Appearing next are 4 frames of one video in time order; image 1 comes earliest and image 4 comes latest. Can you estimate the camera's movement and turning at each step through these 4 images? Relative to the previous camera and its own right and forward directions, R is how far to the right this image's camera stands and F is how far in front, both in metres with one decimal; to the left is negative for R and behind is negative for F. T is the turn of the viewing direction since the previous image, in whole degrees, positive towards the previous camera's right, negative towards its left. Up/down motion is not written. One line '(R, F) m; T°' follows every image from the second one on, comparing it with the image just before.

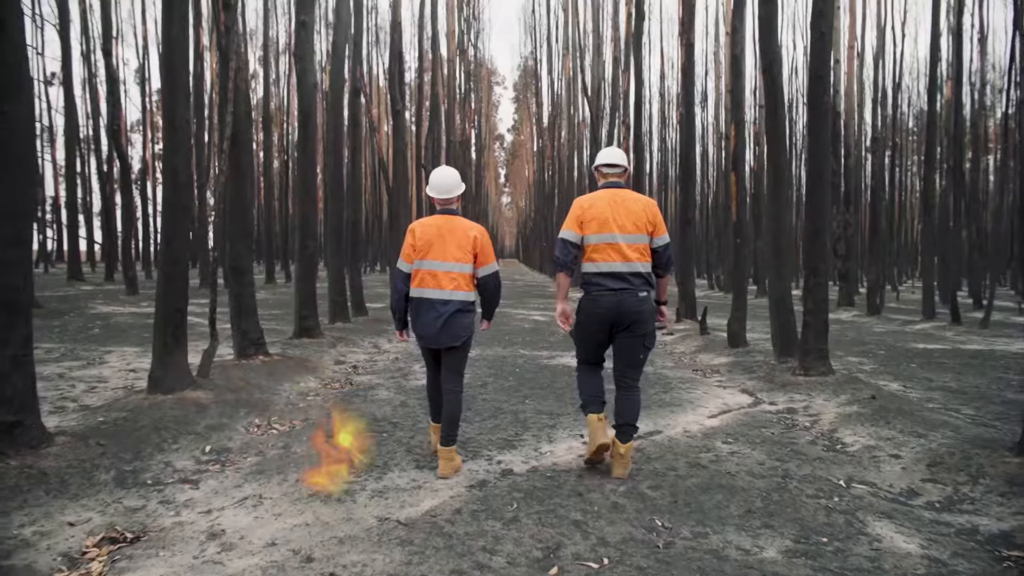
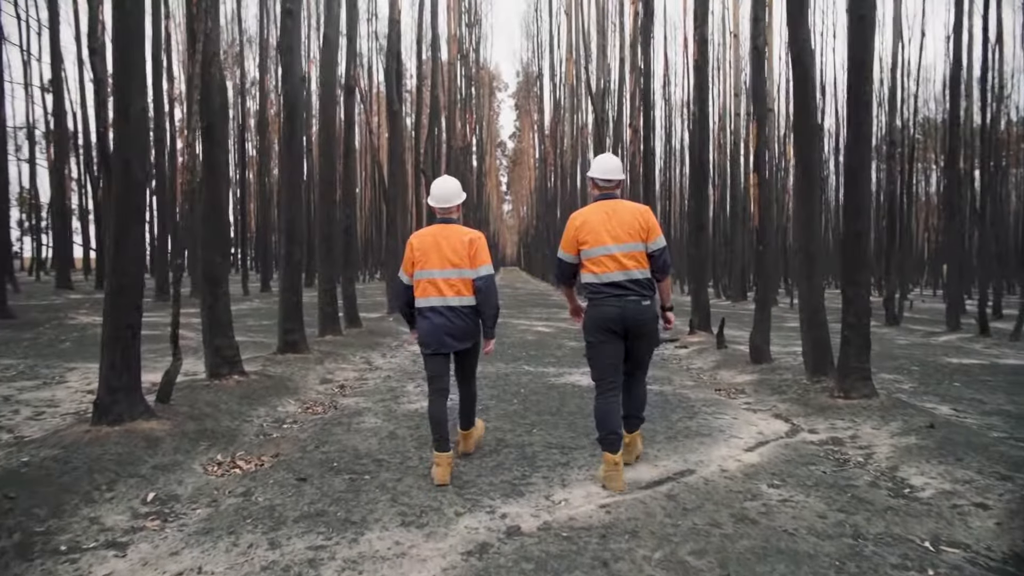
(0.0, +0.9) m; 0°
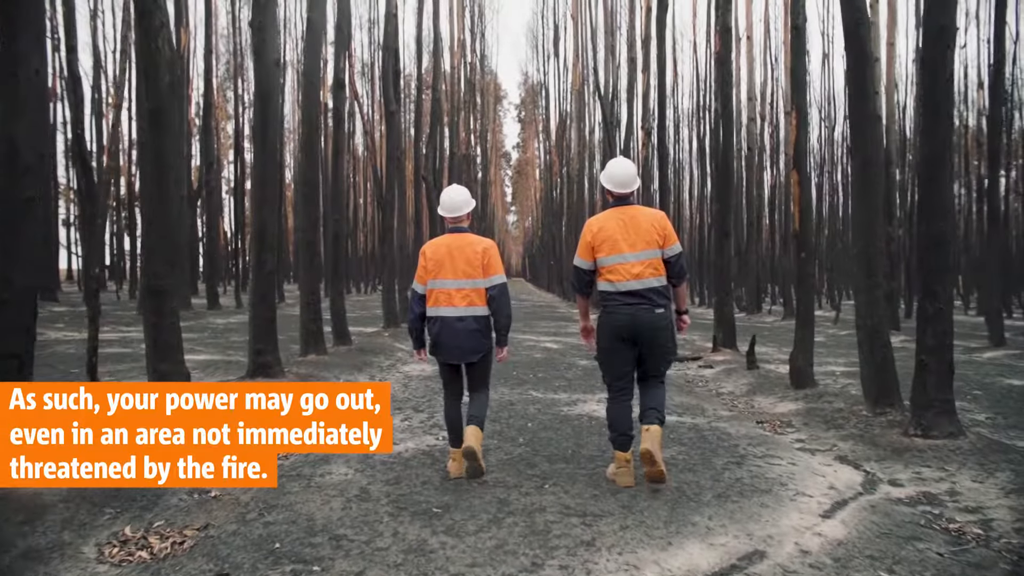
(0.0, +1.3) m; 0°
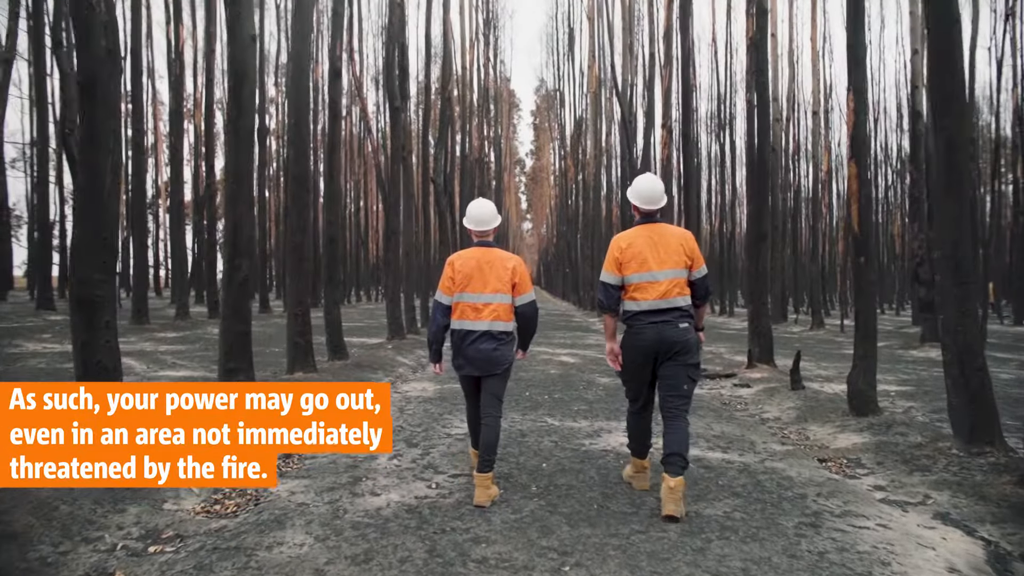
(0.0, +1.2) m; -1°
